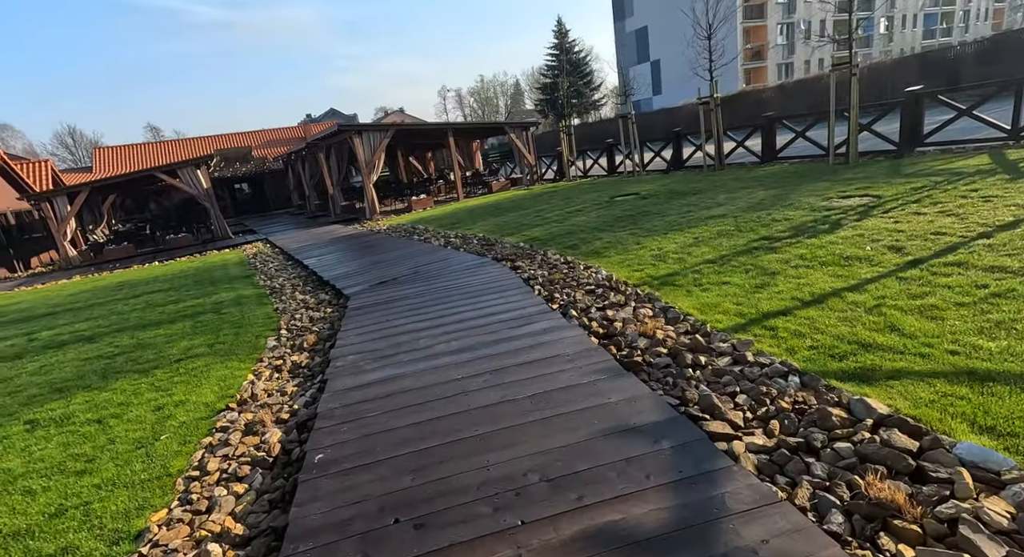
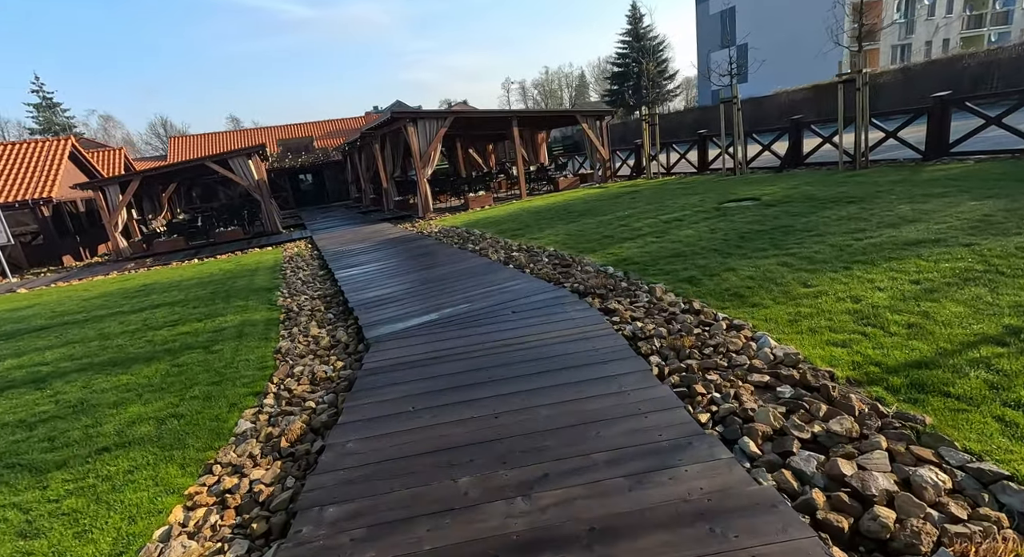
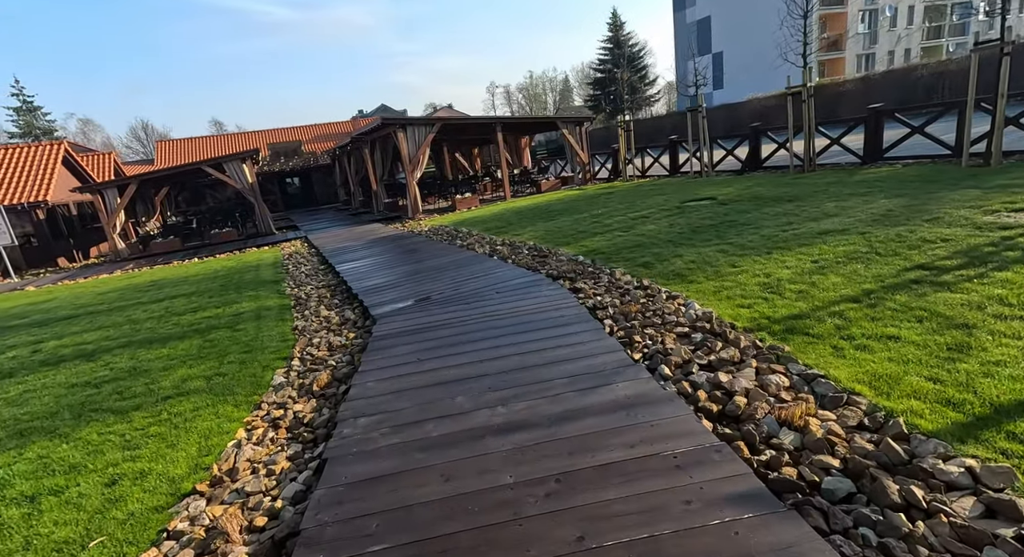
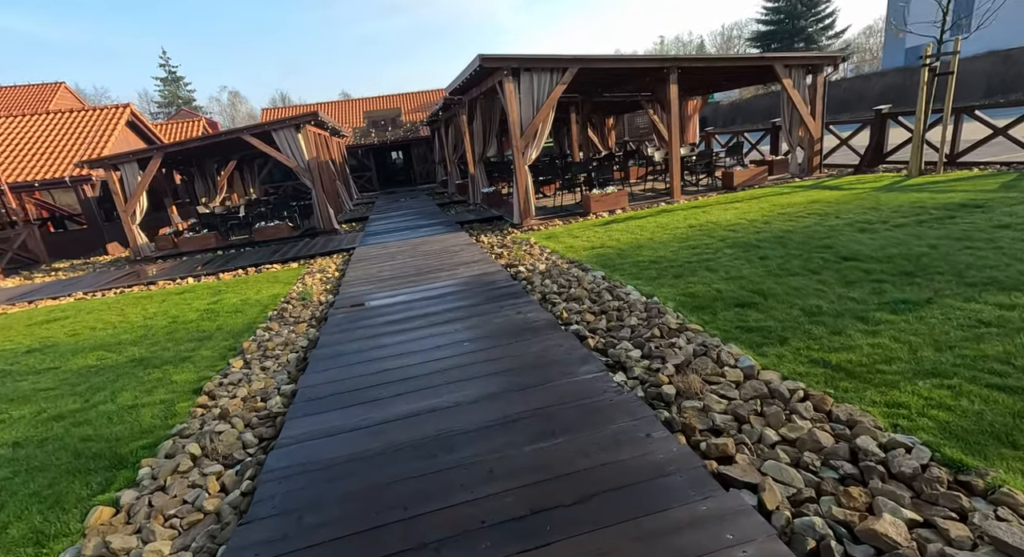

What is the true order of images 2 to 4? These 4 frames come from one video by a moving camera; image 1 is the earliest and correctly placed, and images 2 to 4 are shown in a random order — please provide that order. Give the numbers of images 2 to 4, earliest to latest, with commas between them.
3, 2, 4
